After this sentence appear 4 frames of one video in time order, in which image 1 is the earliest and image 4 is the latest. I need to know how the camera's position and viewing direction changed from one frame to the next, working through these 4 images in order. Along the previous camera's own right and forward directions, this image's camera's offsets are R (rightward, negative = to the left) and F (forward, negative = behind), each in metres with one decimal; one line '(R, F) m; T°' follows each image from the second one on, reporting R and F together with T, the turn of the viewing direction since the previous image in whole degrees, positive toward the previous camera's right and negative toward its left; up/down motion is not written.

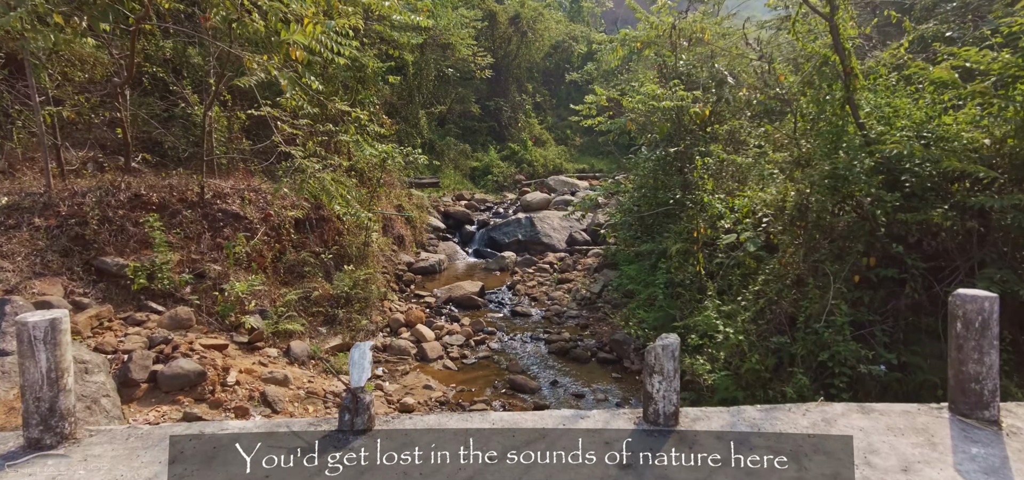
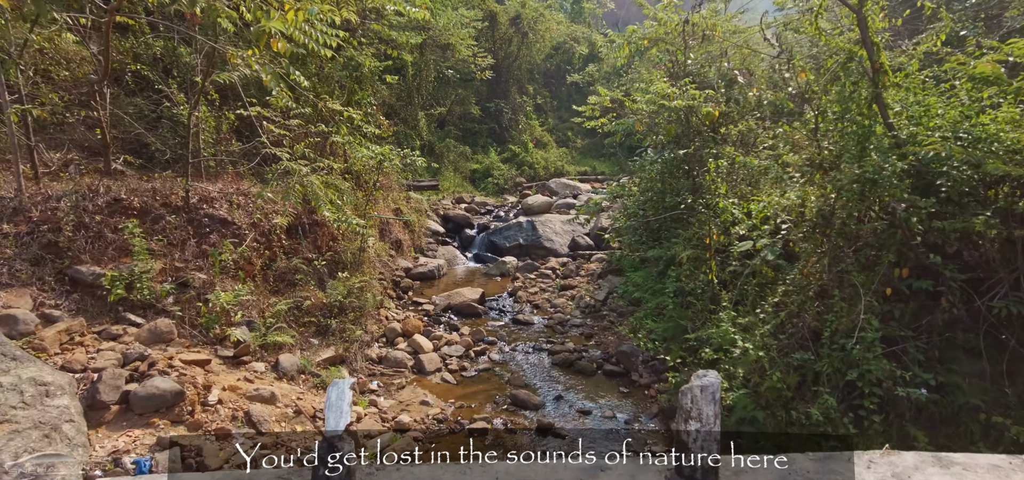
(0.0, +0.3) m; 0°
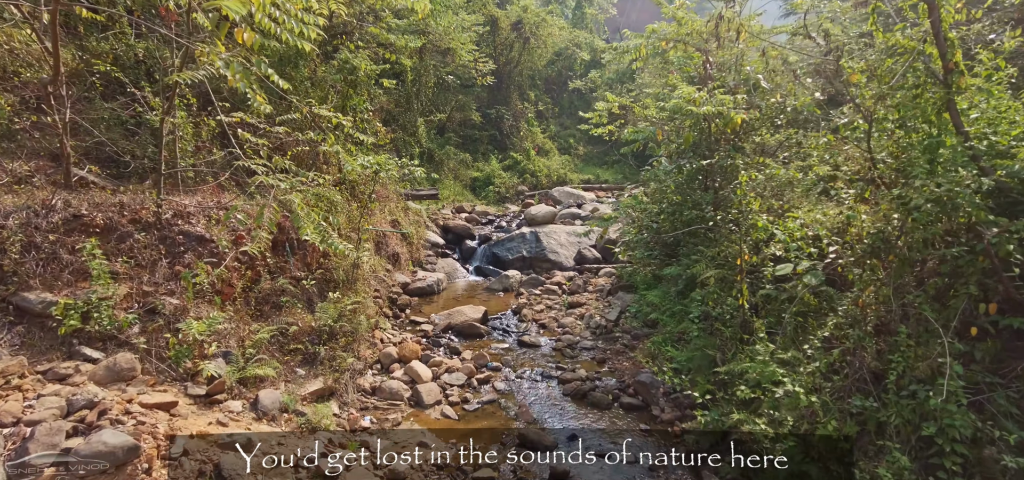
(-0.1, +0.5) m; 0°
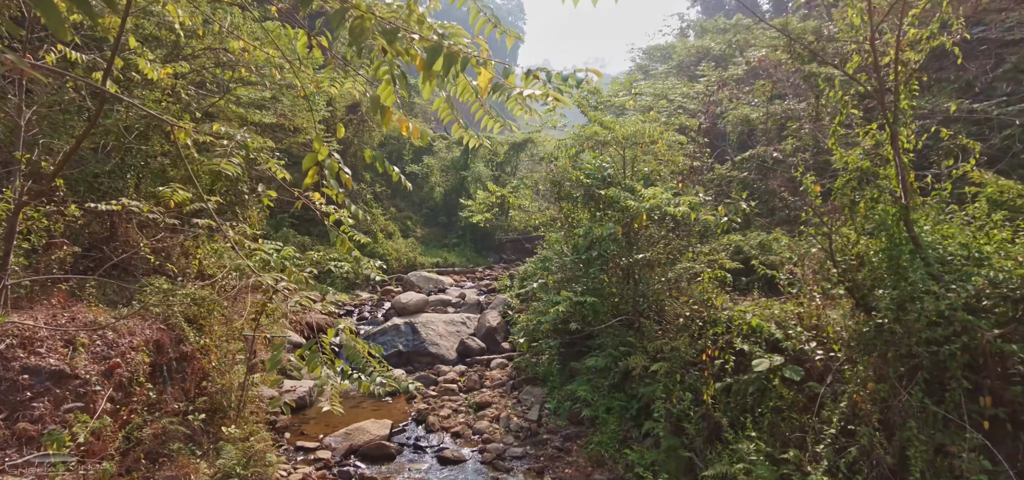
(-1.3, +0.7) m; +20°
